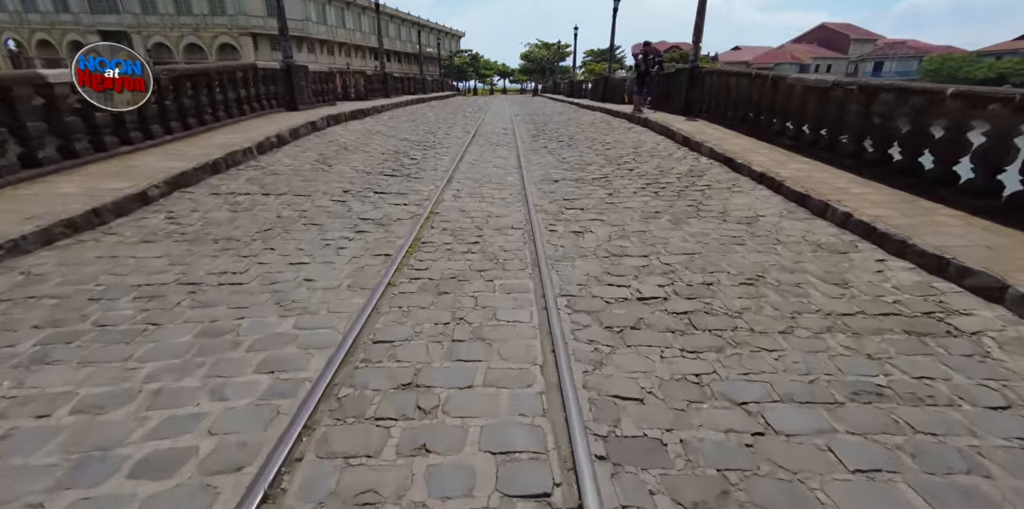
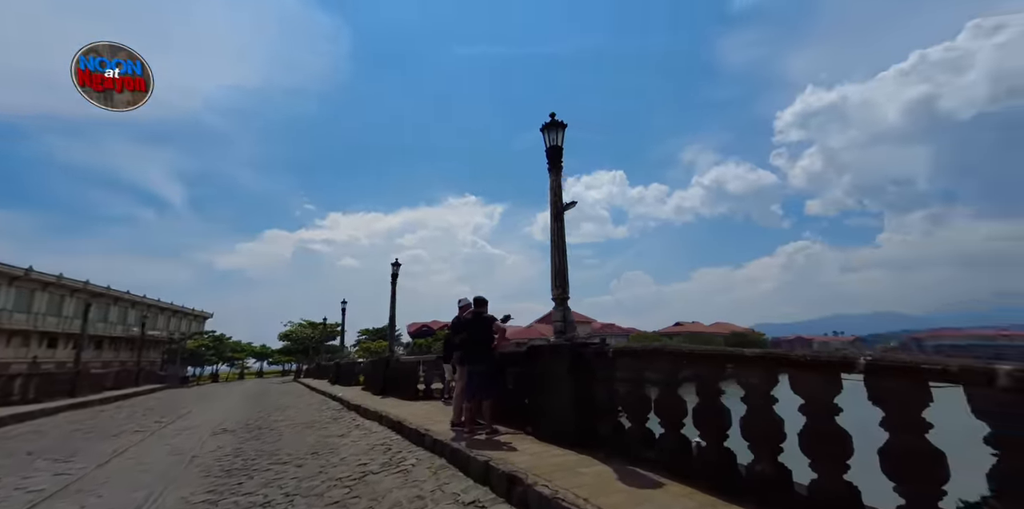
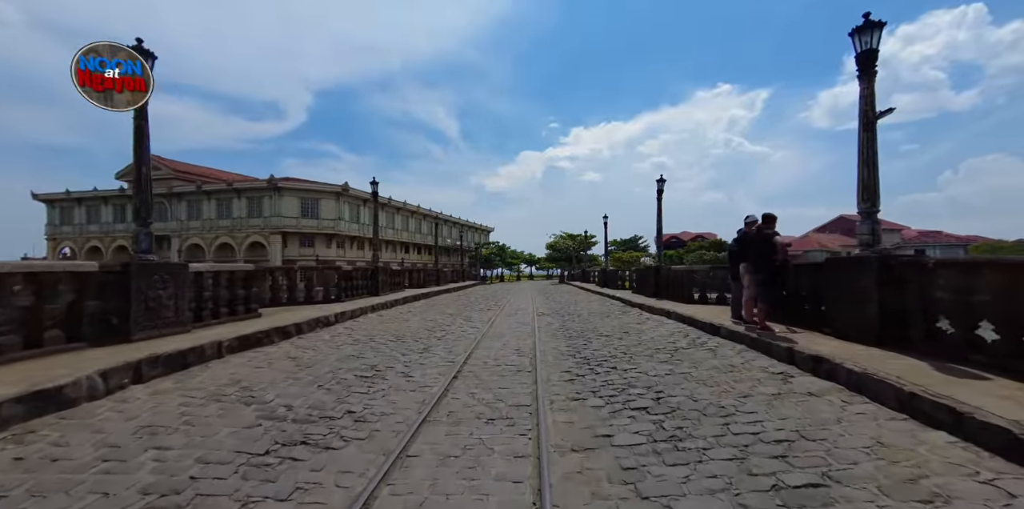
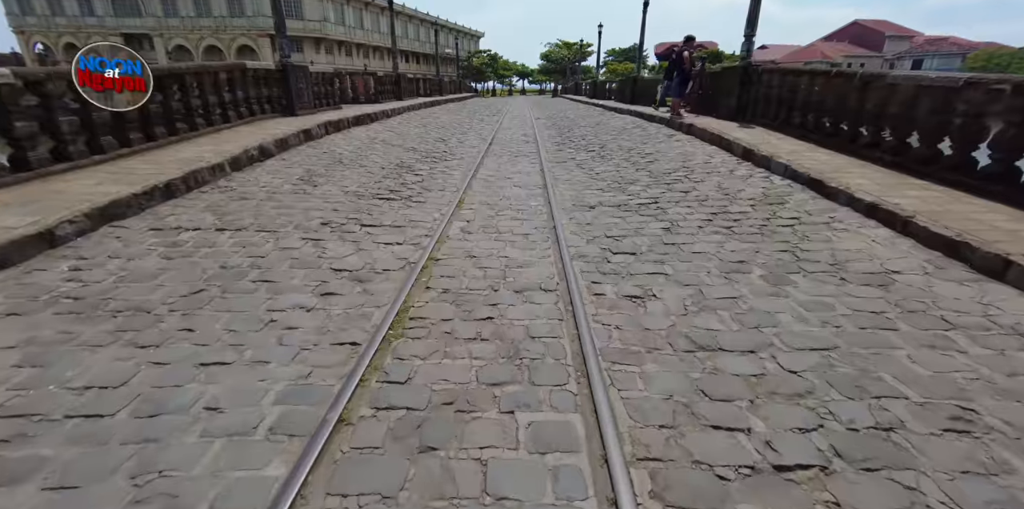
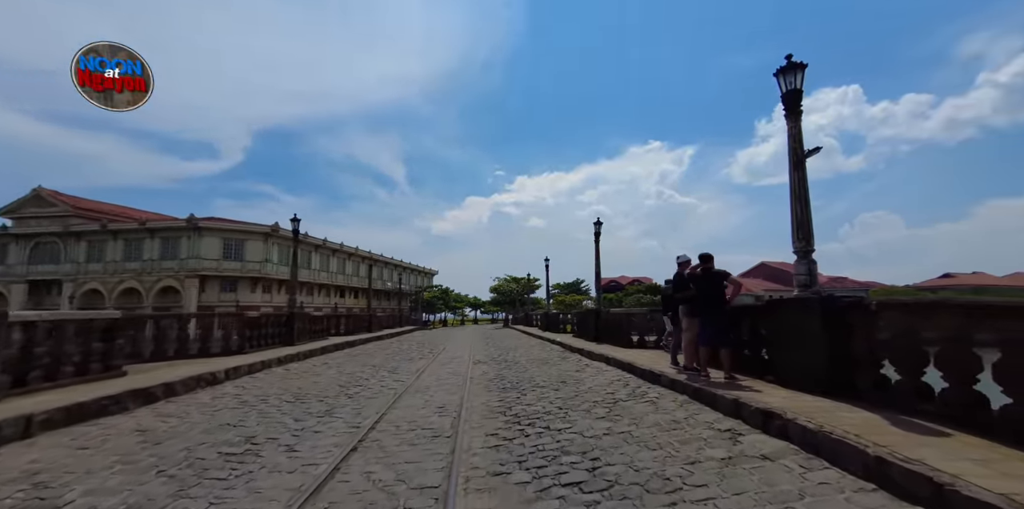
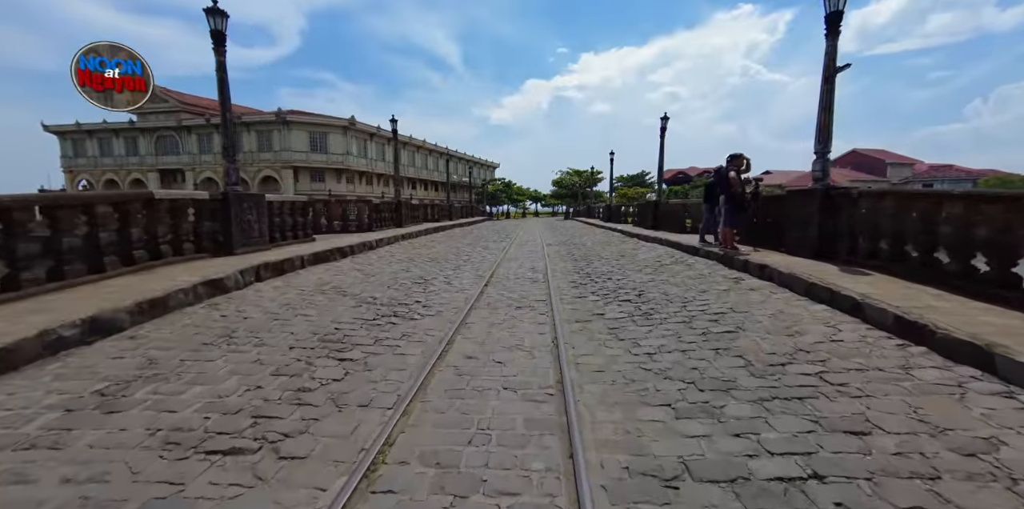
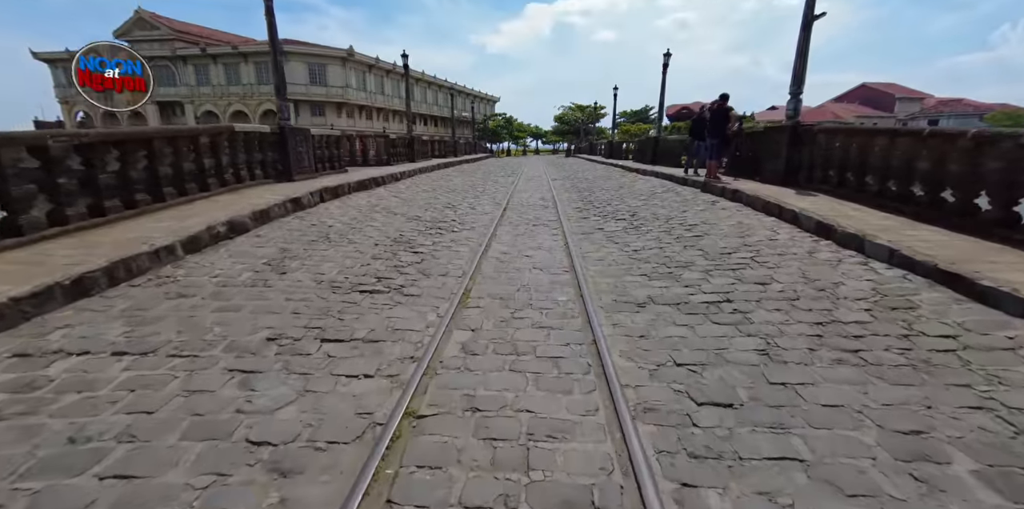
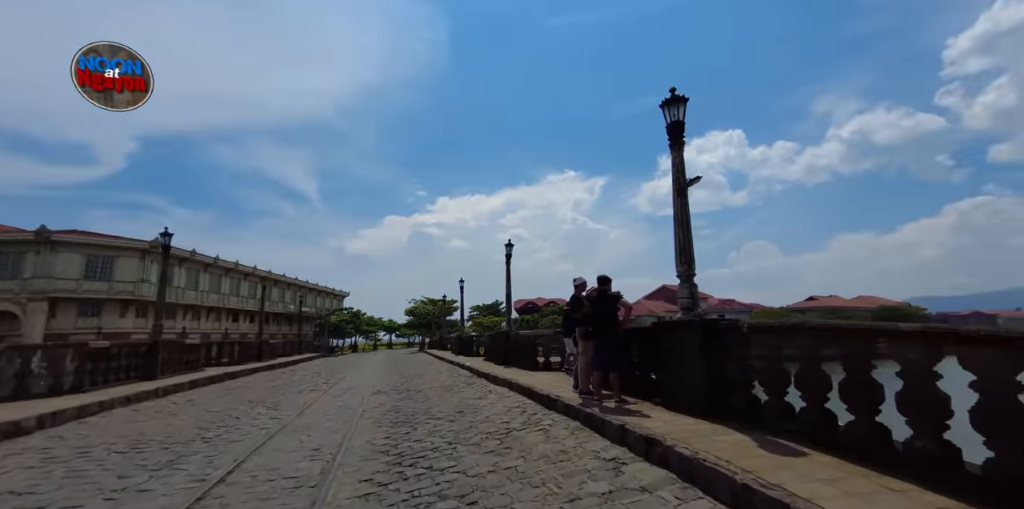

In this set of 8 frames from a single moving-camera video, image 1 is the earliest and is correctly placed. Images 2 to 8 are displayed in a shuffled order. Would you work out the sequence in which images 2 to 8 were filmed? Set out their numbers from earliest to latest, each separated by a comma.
4, 7, 6, 3, 5, 8, 2
